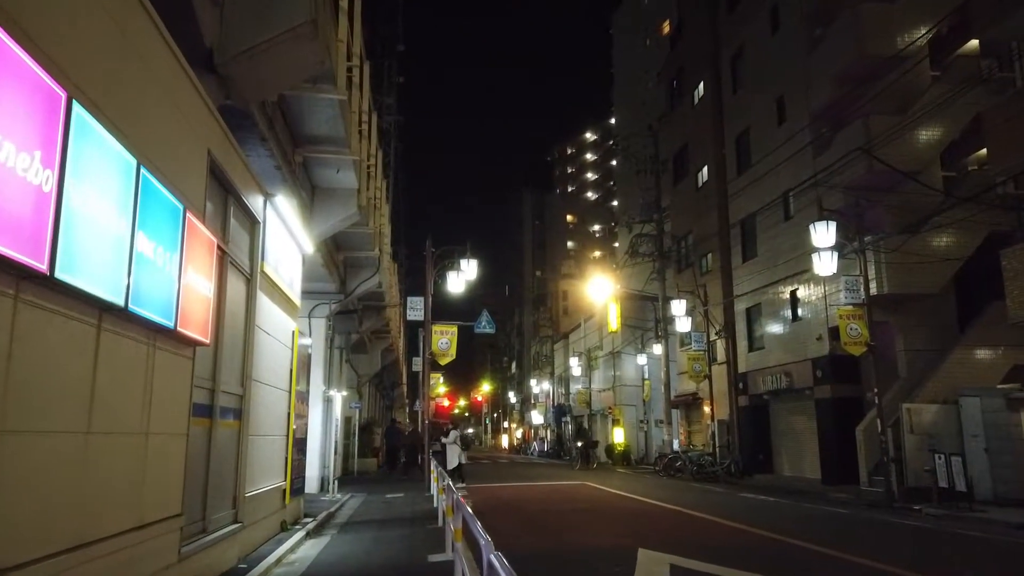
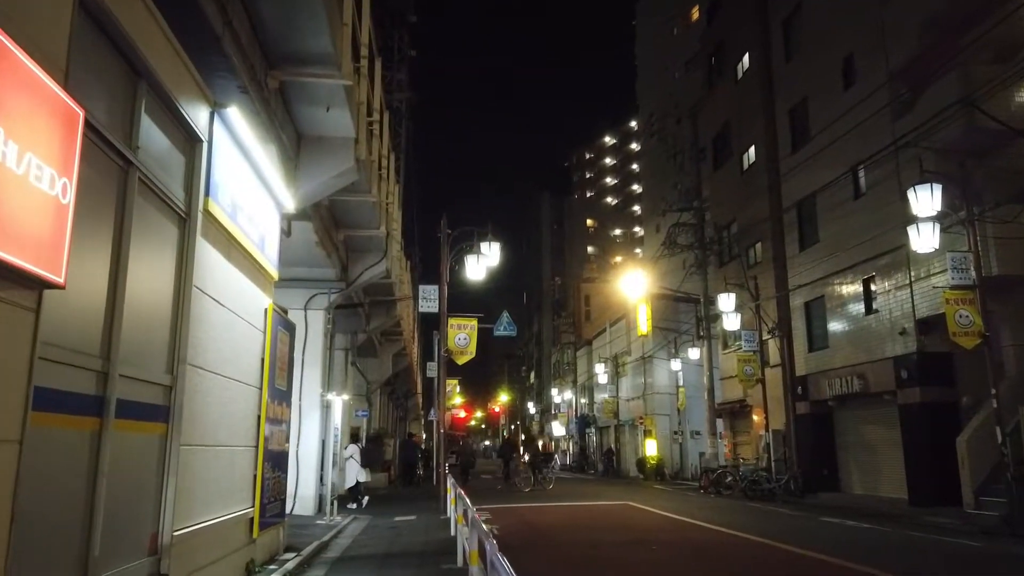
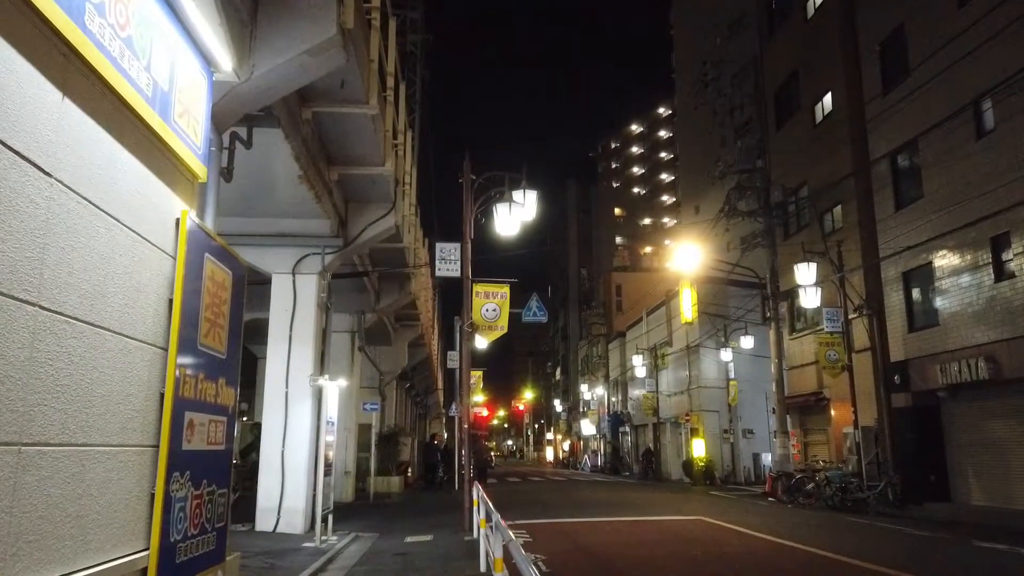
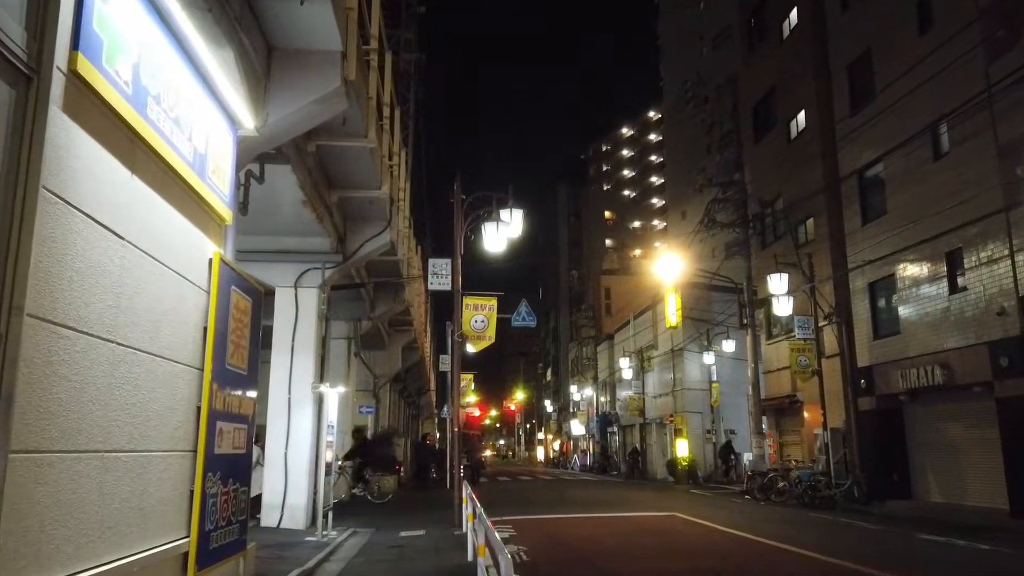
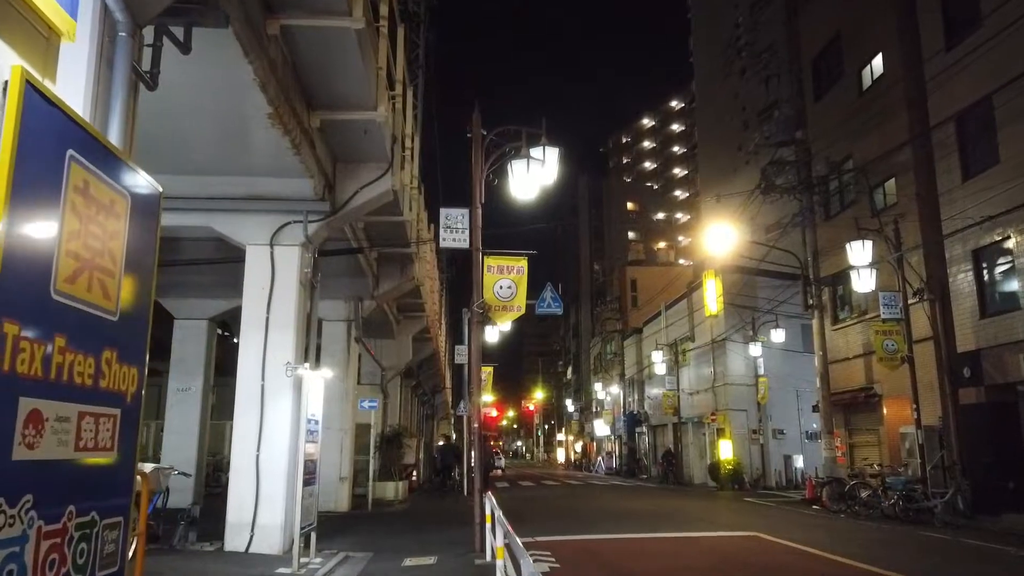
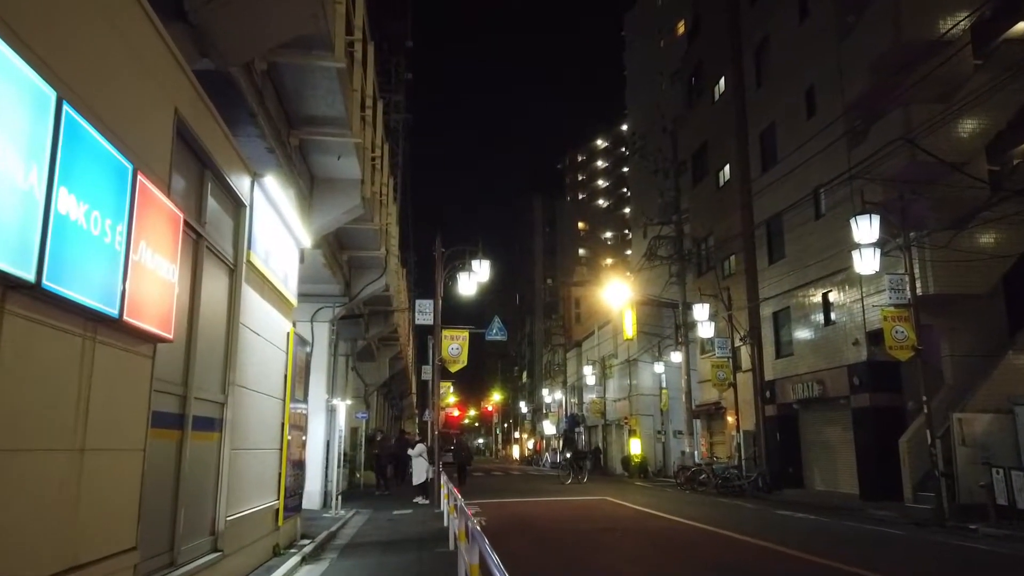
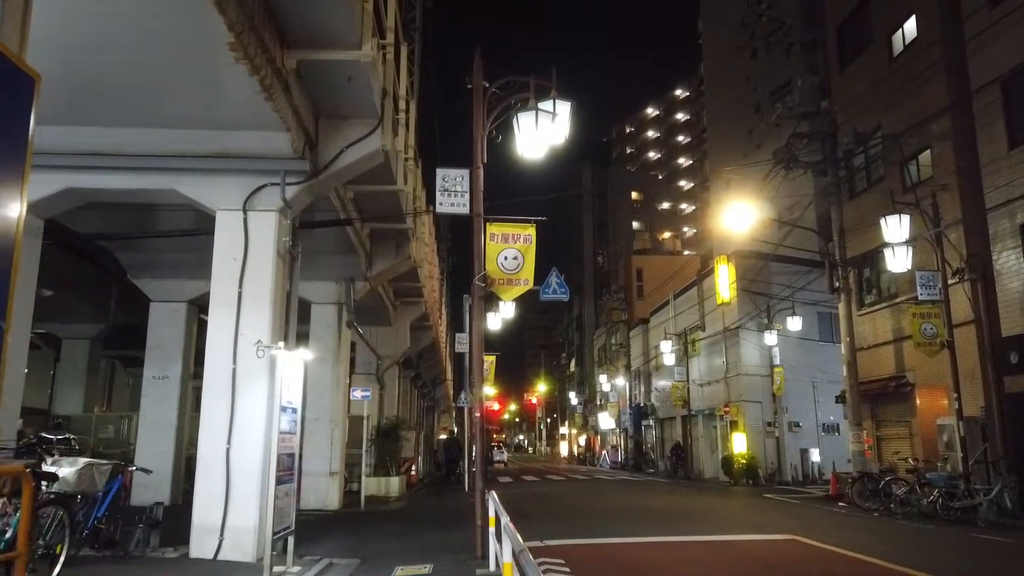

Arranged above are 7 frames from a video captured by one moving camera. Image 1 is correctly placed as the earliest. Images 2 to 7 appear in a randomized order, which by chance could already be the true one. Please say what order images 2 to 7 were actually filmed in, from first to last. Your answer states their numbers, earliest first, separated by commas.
6, 2, 4, 3, 5, 7
